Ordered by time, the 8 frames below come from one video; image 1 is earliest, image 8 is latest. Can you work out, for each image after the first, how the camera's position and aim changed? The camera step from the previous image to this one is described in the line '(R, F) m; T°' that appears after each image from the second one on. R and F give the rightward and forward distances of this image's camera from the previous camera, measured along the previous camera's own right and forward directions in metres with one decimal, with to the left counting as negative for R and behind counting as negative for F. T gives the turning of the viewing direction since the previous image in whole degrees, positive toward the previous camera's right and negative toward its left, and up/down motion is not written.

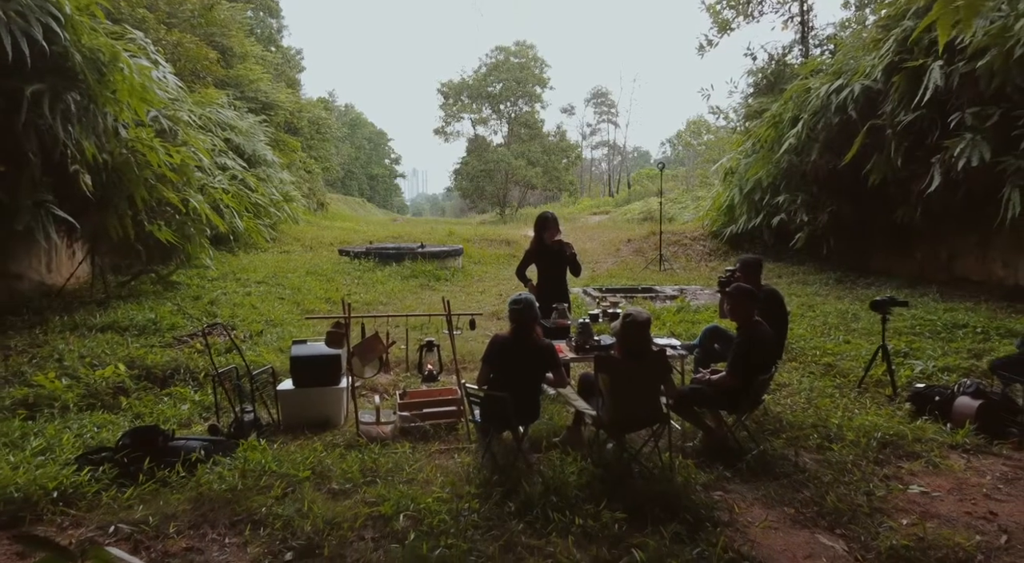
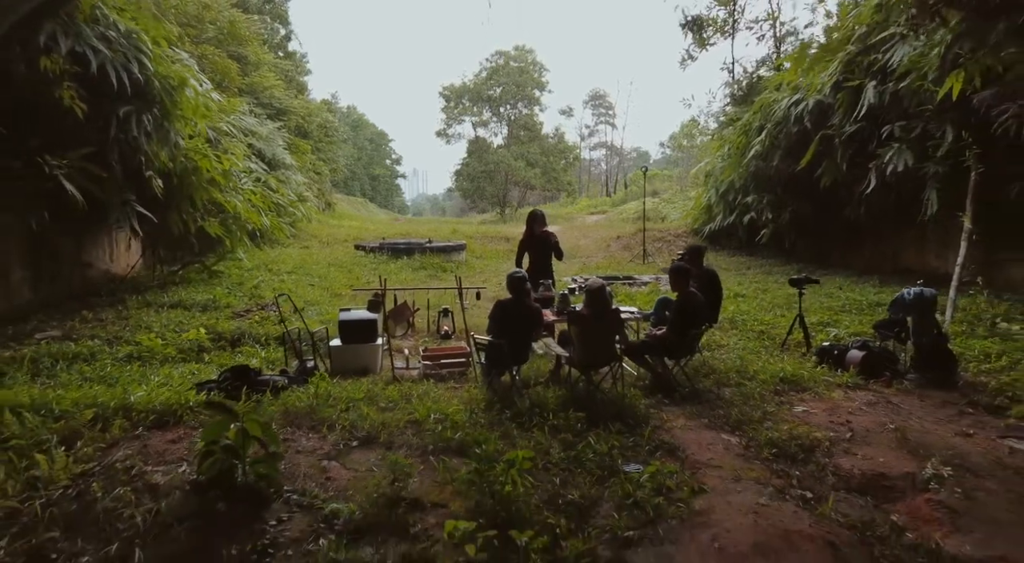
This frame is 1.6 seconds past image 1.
(0.0, -1.1) m; 0°
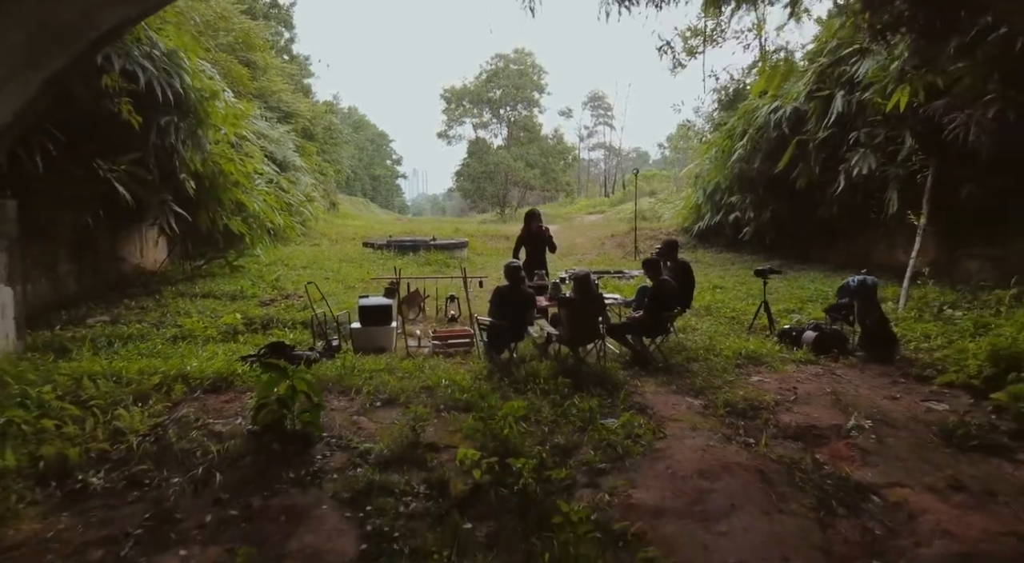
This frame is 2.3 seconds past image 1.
(0.0, -0.7) m; 0°
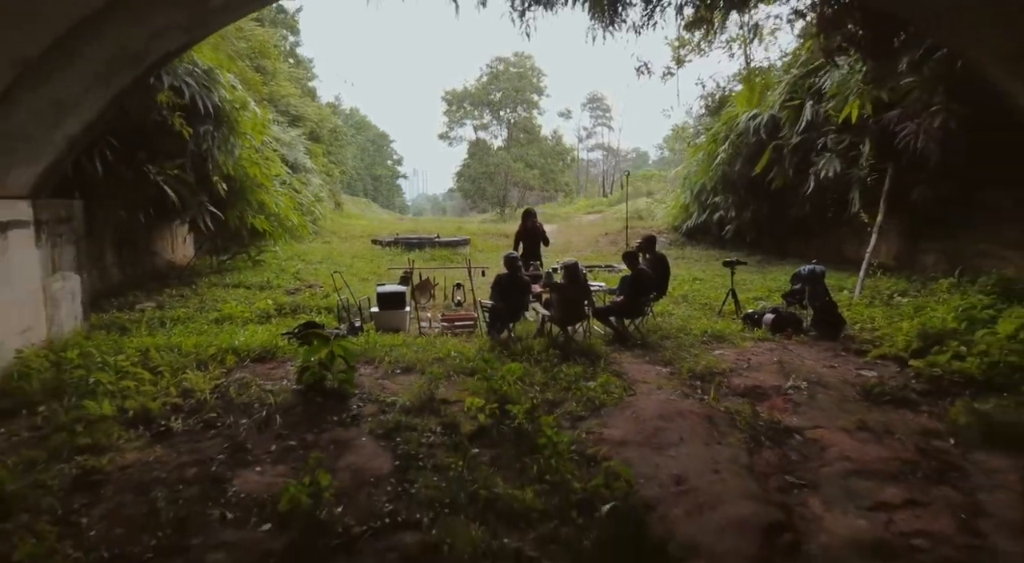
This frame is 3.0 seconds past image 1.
(0.0, -0.8) m; 0°
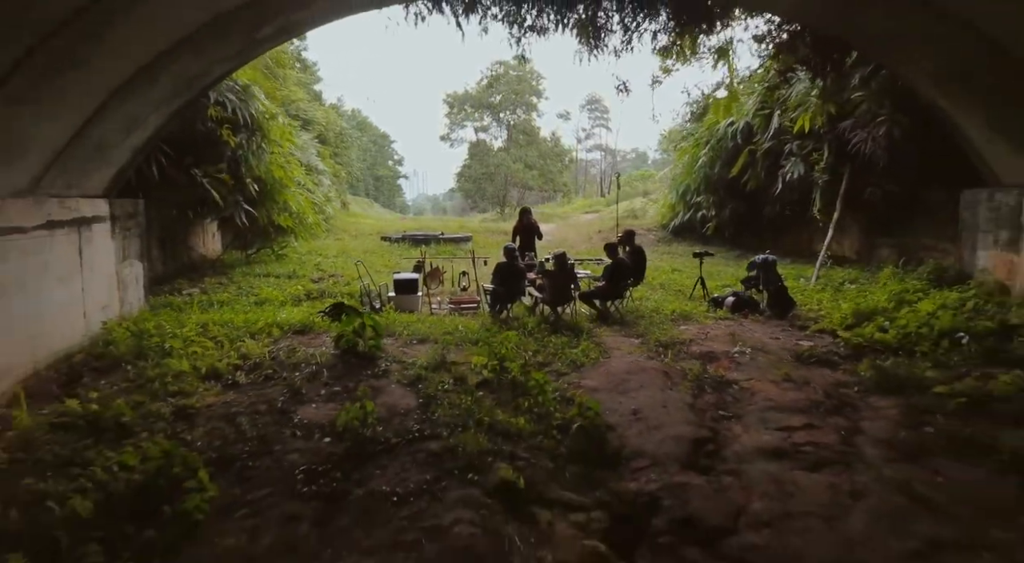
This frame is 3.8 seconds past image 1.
(0.0, -1.0) m; 0°
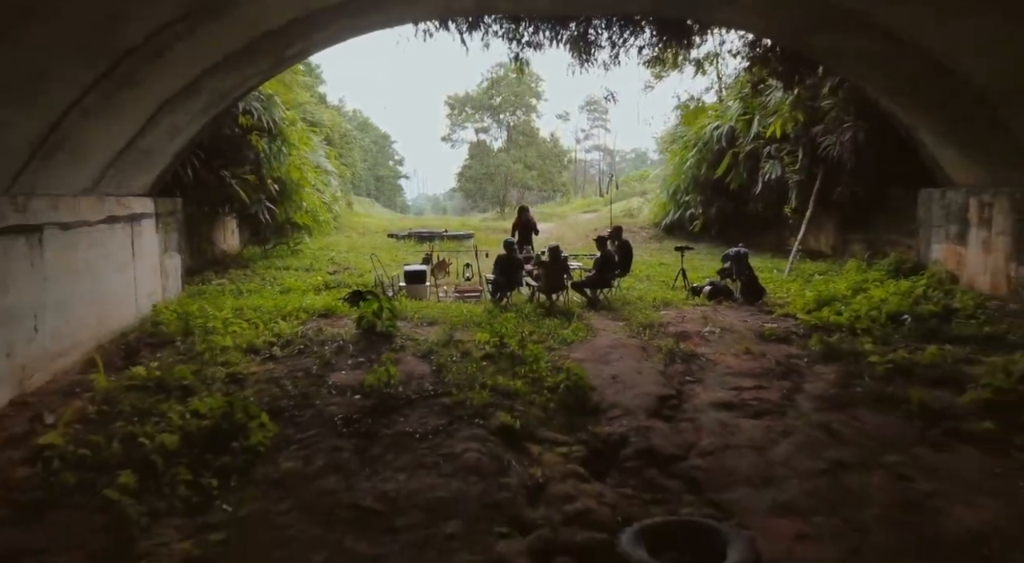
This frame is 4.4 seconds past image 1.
(0.0, -0.8) m; 0°
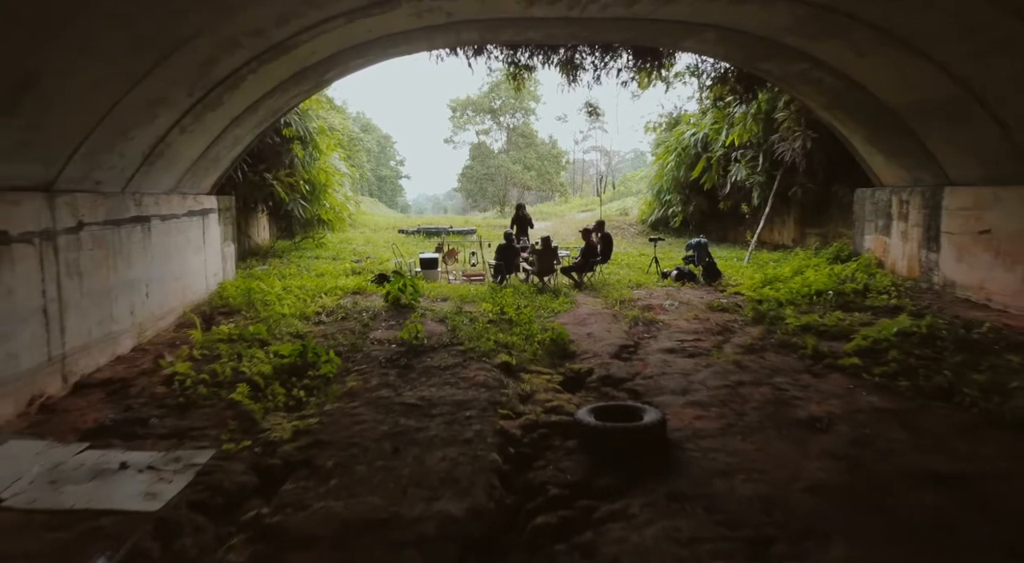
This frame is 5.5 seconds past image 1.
(0.0, -1.5) m; 0°
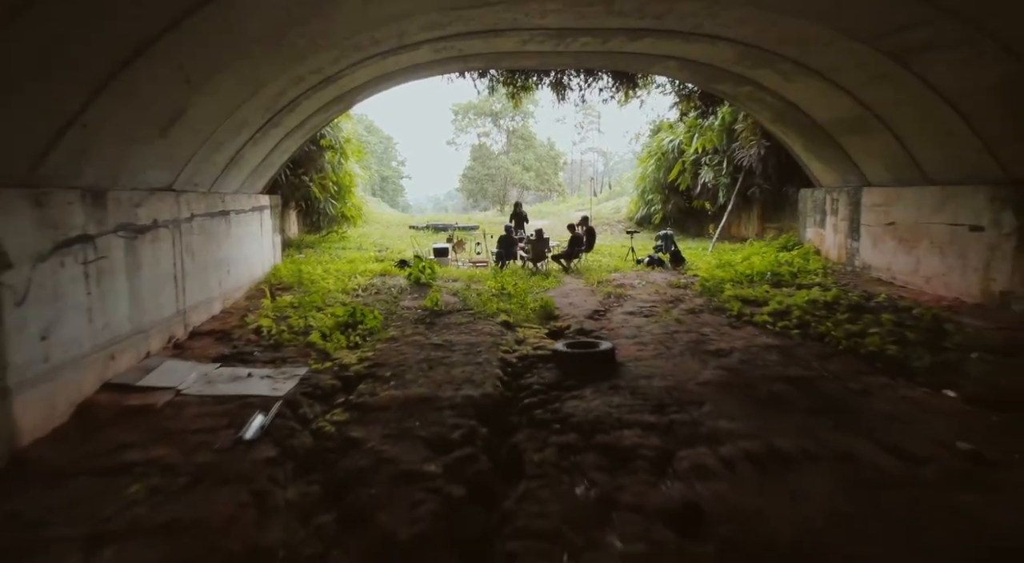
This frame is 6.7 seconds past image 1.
(0.0, -1.9) m; 0°
